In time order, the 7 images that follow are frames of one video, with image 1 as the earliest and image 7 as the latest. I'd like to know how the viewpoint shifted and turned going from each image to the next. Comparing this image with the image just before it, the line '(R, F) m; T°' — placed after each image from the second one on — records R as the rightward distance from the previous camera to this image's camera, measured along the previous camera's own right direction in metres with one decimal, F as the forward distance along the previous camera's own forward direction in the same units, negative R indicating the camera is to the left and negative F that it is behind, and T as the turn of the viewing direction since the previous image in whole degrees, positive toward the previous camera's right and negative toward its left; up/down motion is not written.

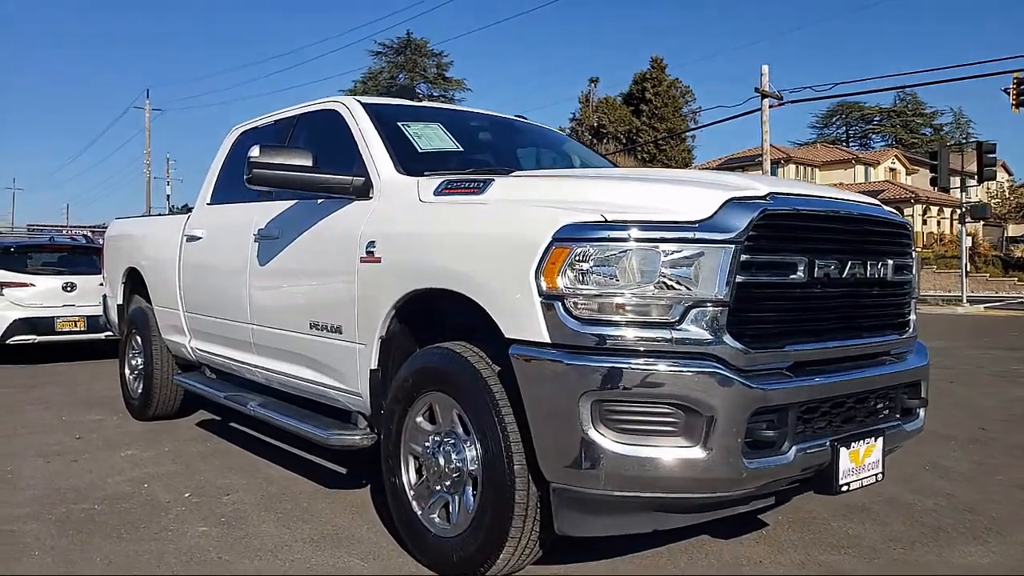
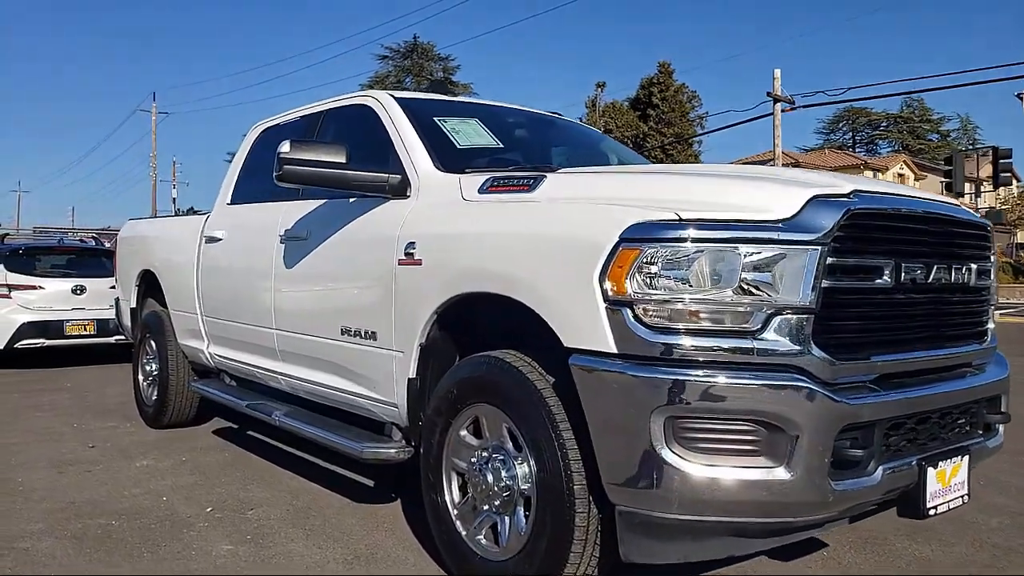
(-0.2, +0.2) m; 0°
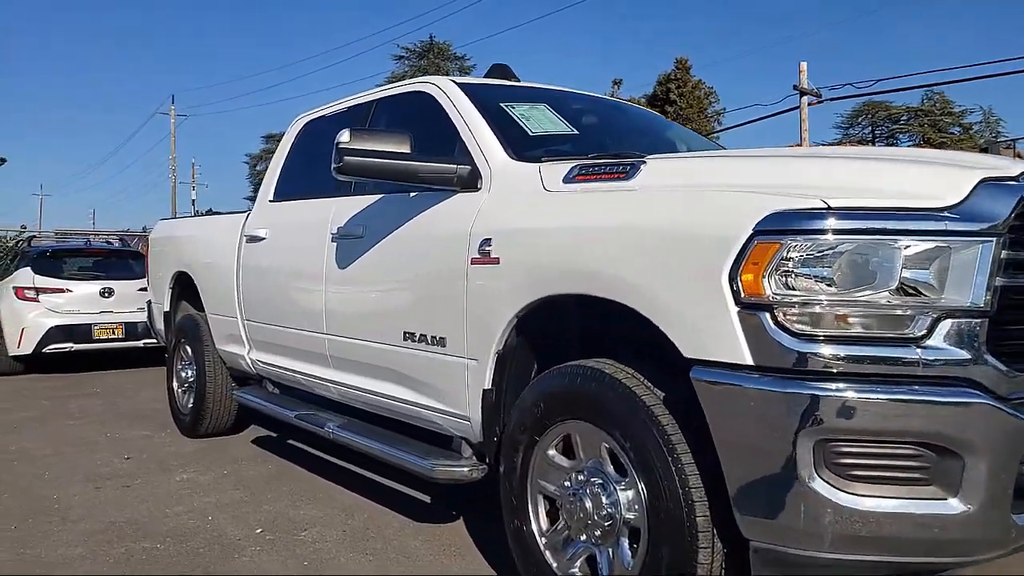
(-0.3, +0.4) m; -1°
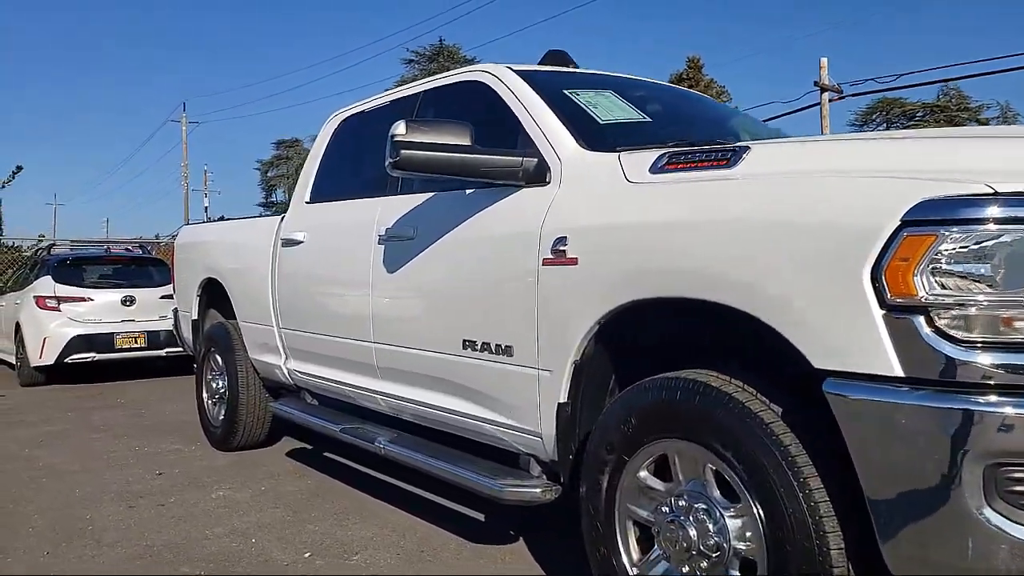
(-0.3, +0.3) m; -1°
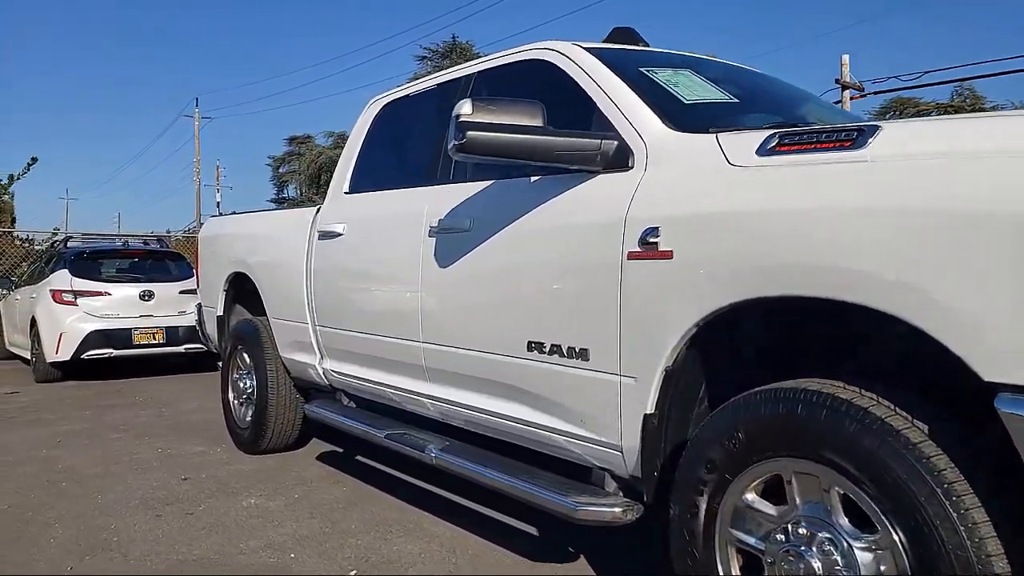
(-0.3, +0.3) m; -1°
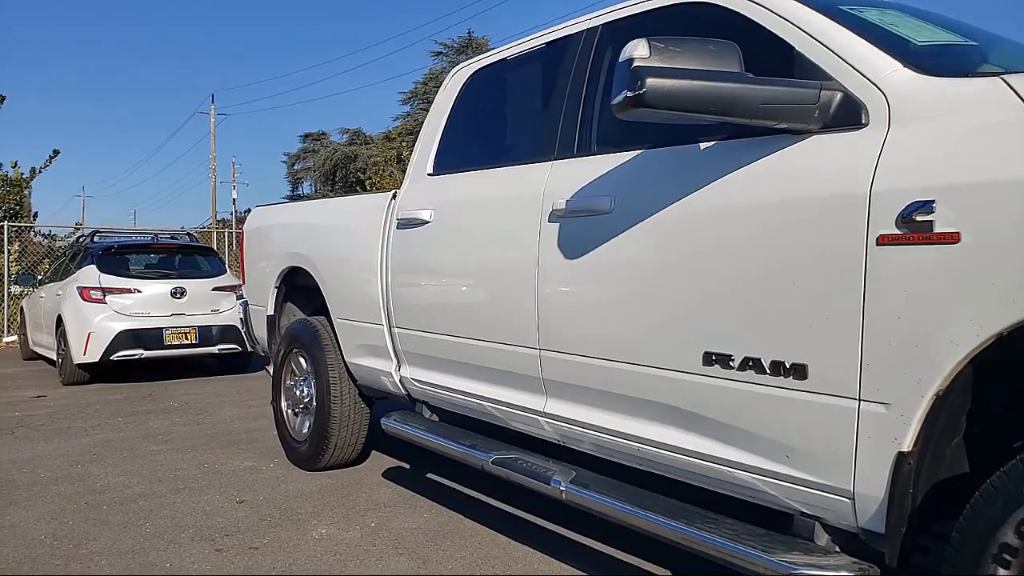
(-0.5, +0.6) m; -1°
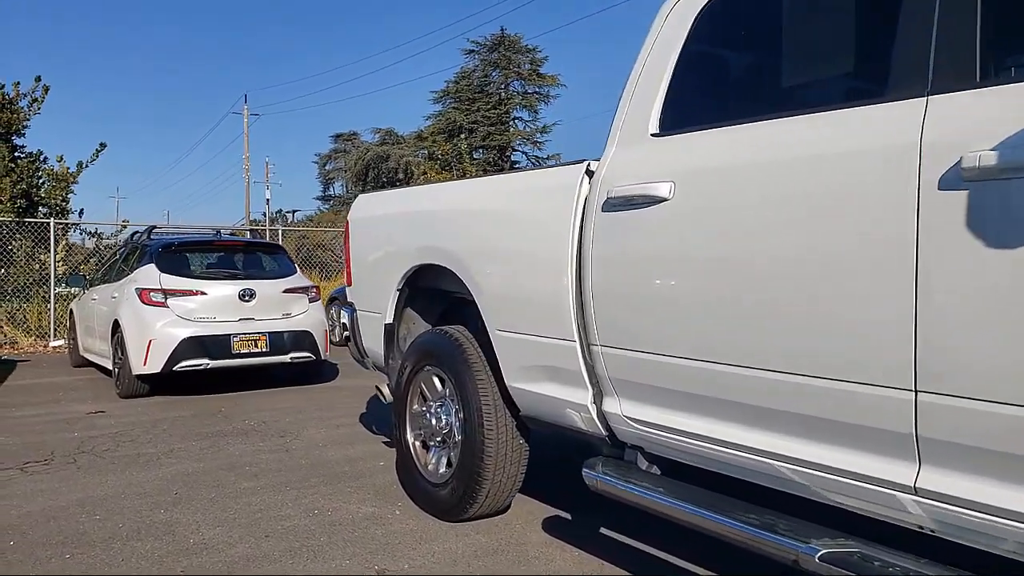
(-0.9, +1.1) m; -2°
